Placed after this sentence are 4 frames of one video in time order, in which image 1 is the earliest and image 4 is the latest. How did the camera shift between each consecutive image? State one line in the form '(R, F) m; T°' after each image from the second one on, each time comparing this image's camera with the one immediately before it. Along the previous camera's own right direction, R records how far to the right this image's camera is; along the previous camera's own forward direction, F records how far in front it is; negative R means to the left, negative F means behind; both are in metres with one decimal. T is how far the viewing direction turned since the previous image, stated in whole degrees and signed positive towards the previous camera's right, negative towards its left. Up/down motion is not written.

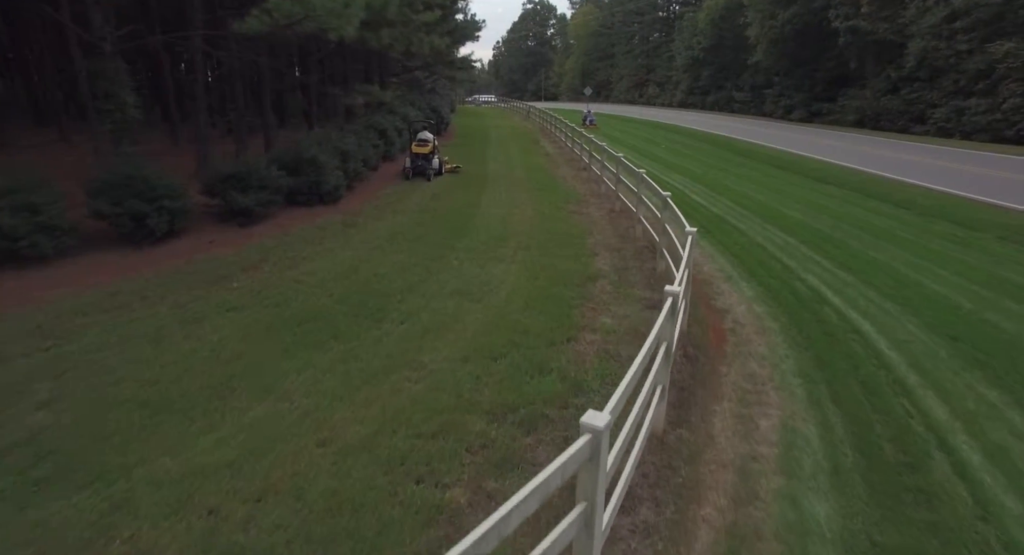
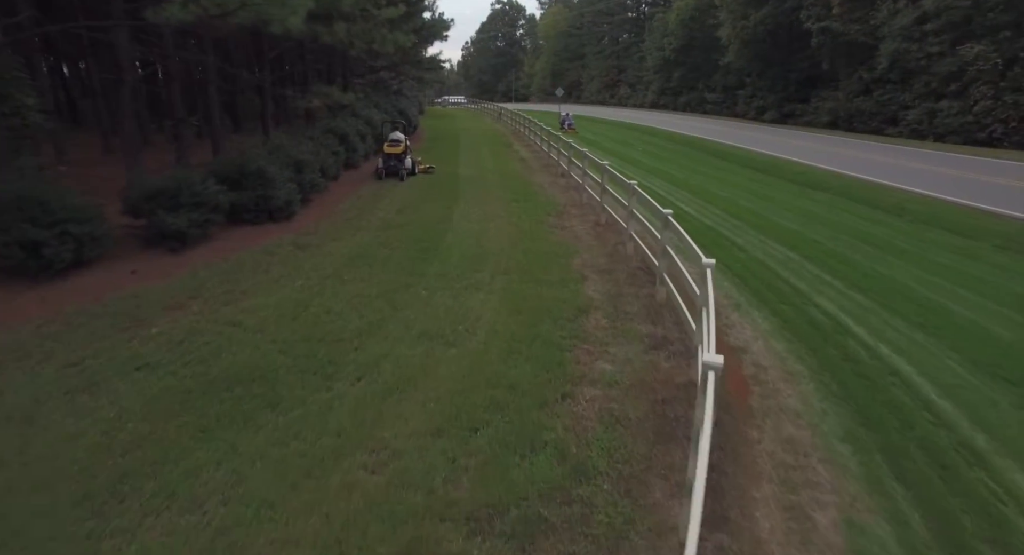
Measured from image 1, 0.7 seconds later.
(-0.1, +1.3) m; +3°
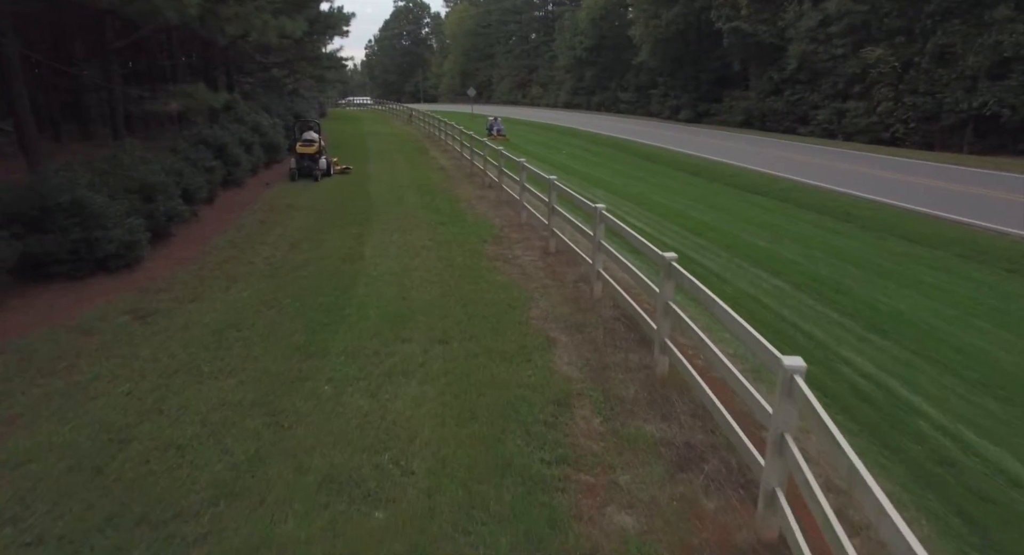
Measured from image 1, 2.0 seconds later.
(-0.2, +2.4) m; +8°
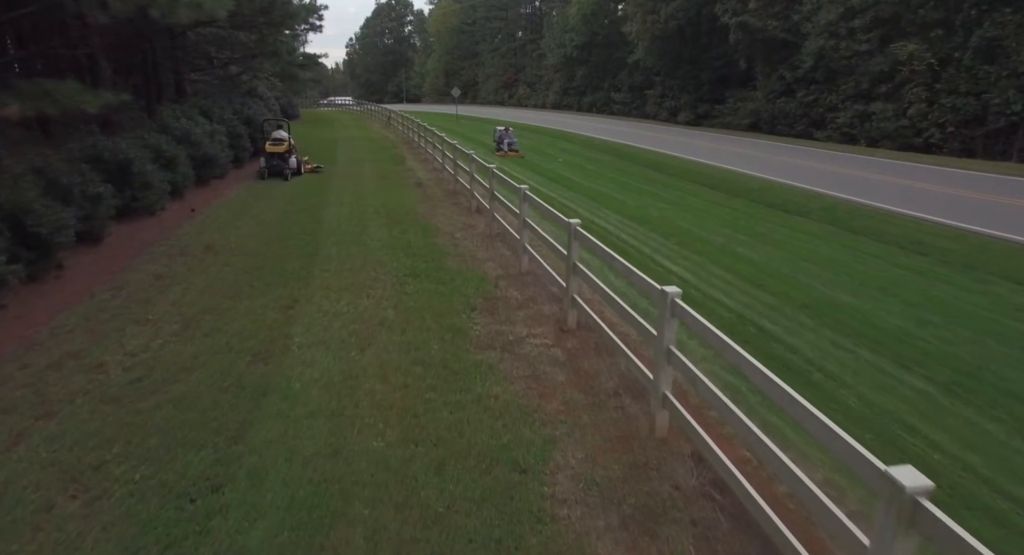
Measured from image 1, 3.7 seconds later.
(-0.2, +3.1) m; +1°
